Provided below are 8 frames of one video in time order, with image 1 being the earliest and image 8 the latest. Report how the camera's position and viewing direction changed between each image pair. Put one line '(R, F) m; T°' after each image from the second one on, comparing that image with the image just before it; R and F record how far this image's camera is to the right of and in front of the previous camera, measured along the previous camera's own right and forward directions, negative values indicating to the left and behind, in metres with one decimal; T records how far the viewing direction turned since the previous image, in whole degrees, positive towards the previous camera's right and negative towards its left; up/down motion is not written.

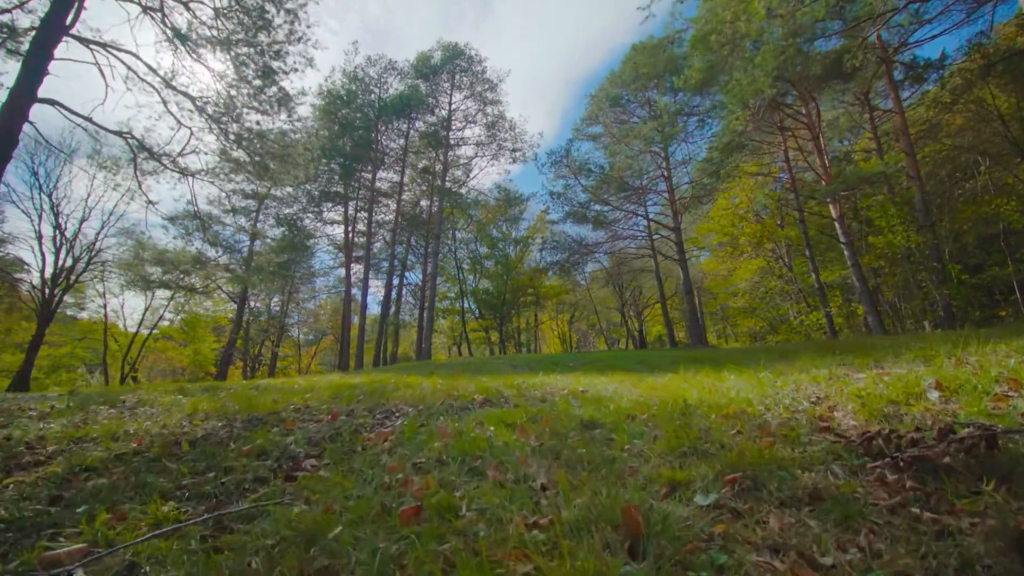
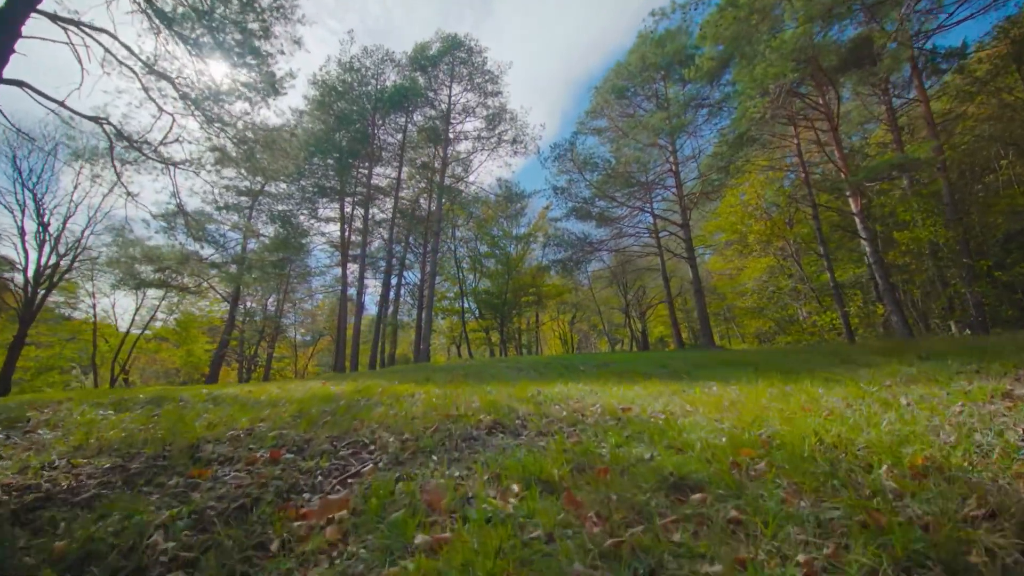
(-0.1, +0.6) m; 0°
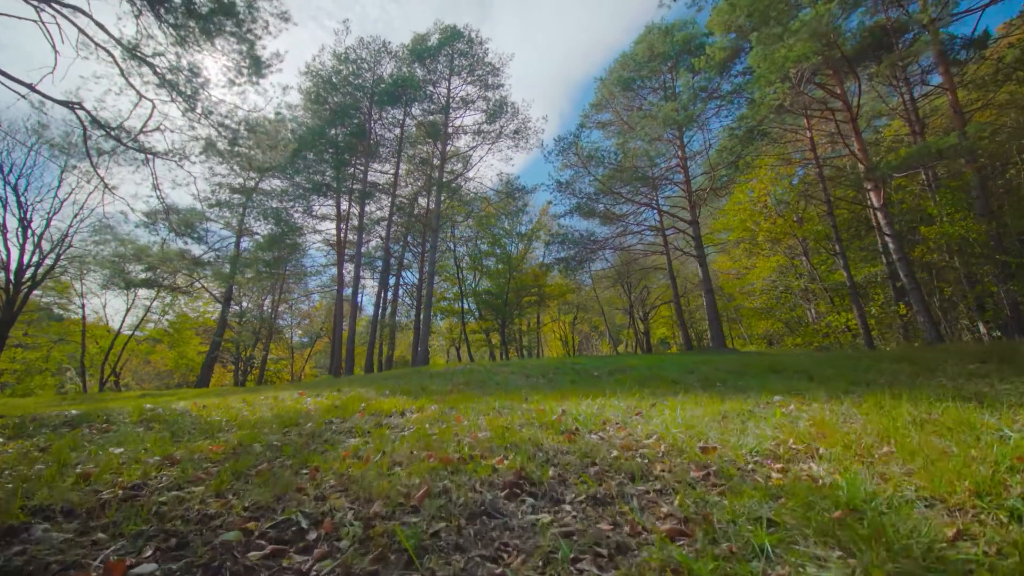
(-0.1, +0.6) m; 0°
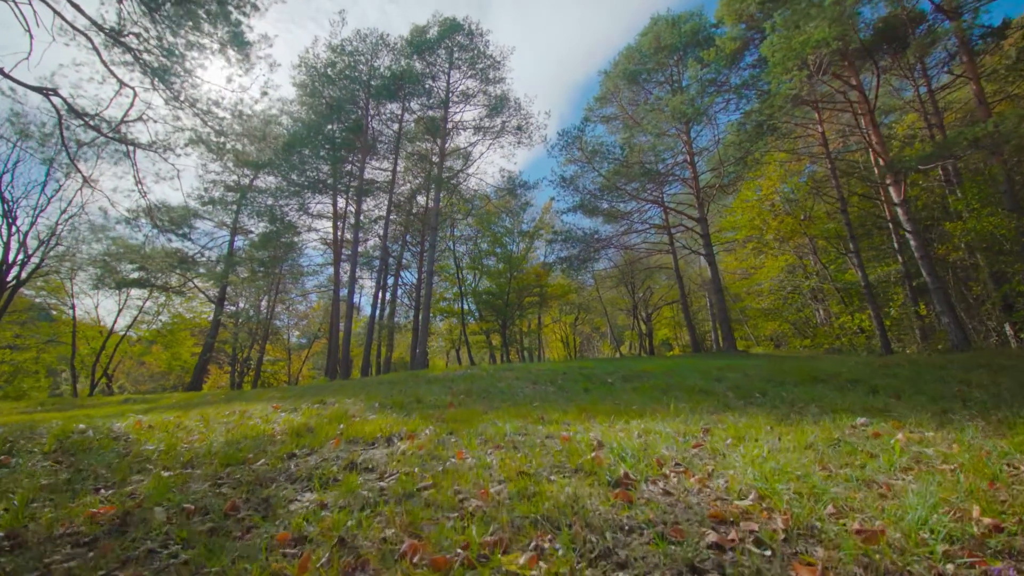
(-0.1, +0.5) m; 0°
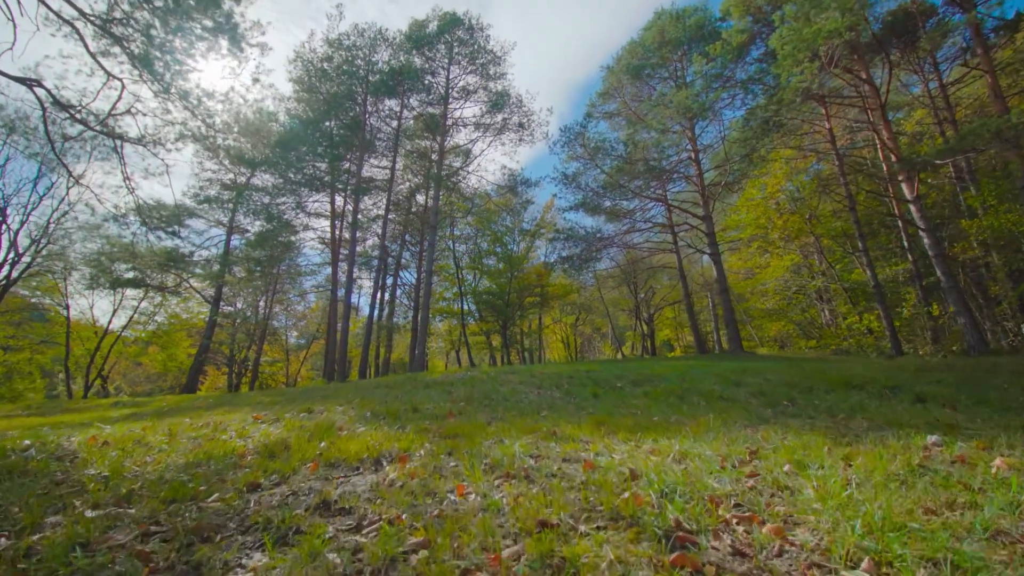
(0.0, +0.3) m; 0°
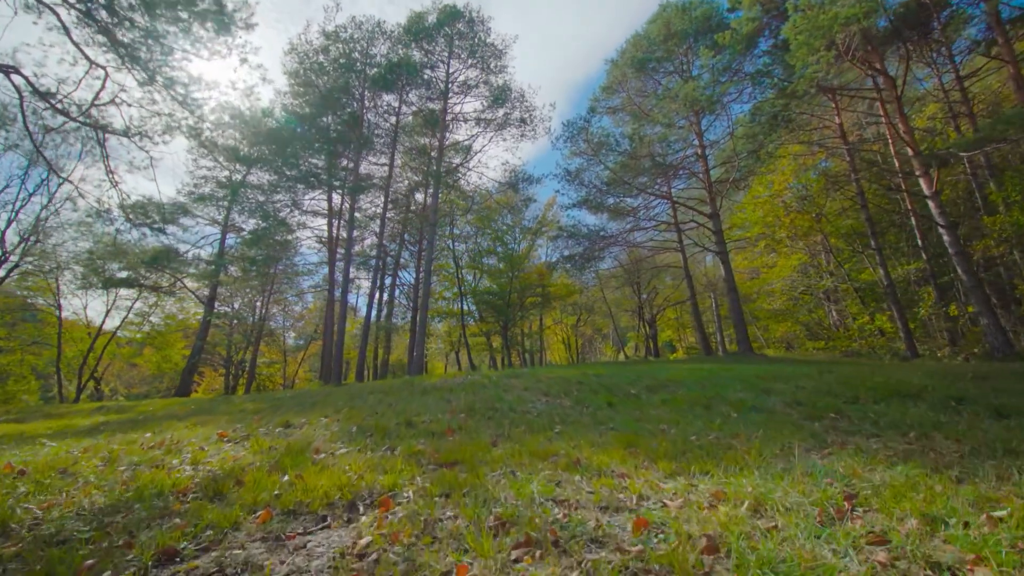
(0.0, +0.4) m; 0°
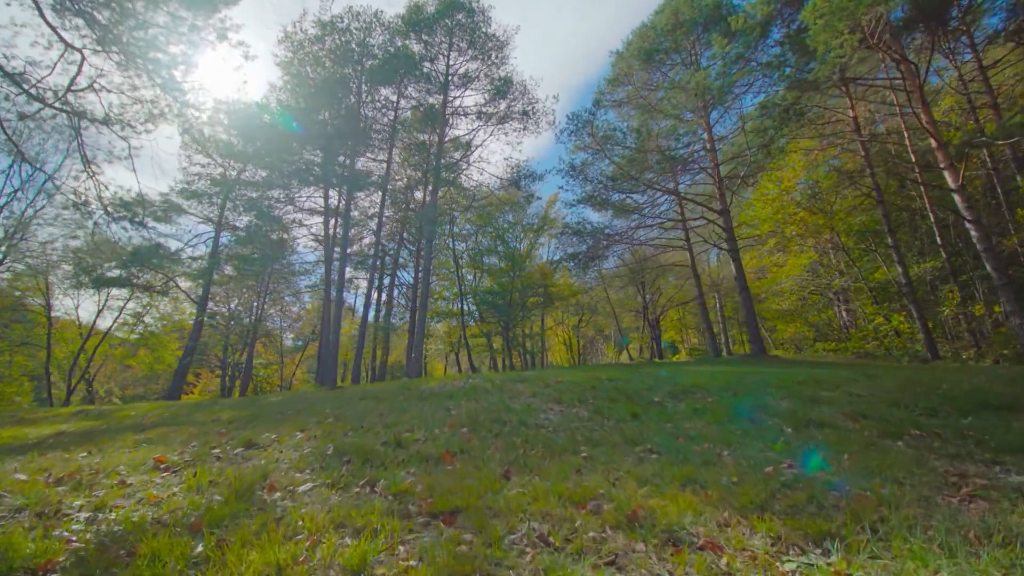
(-0.1, +0.5) m; 0°
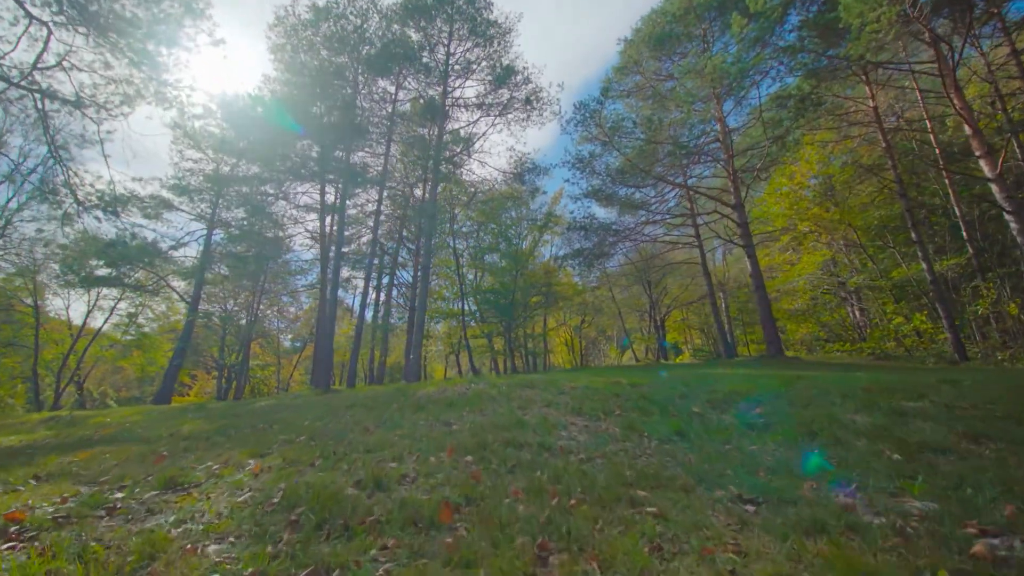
(-0.1, +0.6) m; 0°
